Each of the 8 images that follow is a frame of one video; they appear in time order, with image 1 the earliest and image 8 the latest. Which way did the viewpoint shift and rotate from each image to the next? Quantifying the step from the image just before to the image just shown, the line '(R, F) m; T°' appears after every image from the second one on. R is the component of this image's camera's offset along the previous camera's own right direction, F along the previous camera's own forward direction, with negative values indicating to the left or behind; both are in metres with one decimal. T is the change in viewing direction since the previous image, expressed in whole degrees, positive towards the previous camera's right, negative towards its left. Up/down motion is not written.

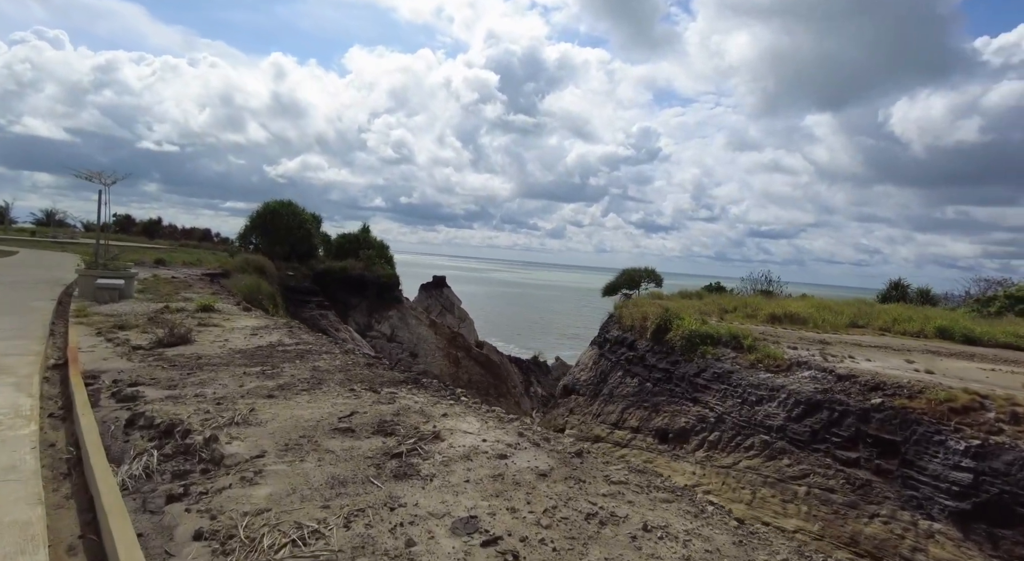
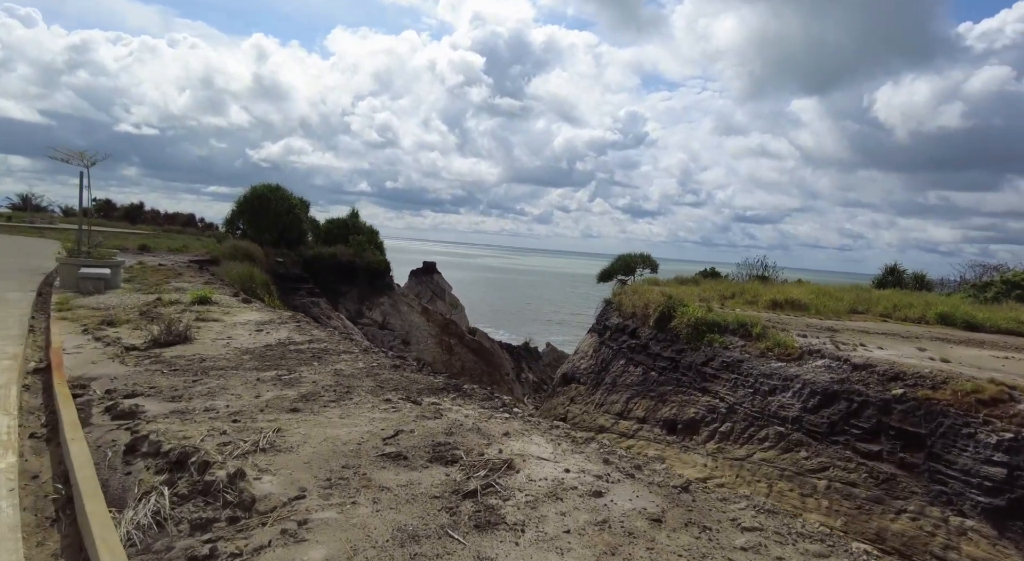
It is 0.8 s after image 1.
(-0.3, +0.4) m; +1°
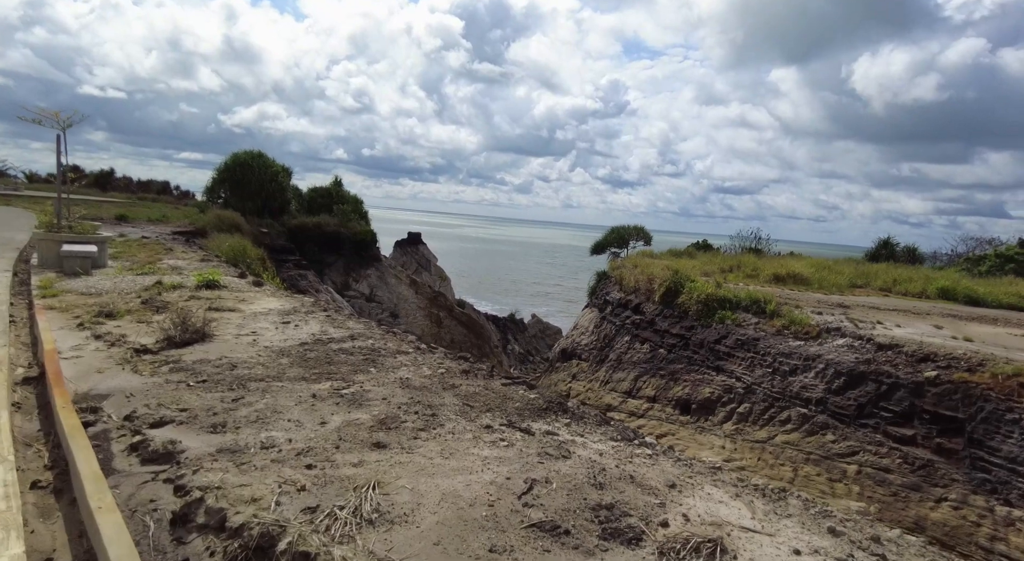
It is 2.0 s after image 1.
(-0.5, +0.5) m; +2°
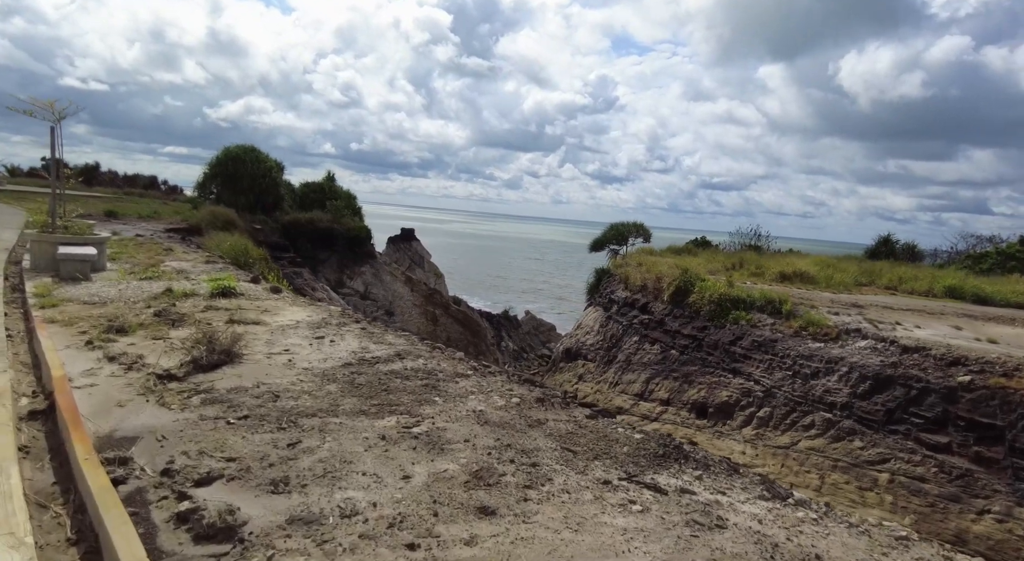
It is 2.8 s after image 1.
(-0.4, +0.3) m; +1°
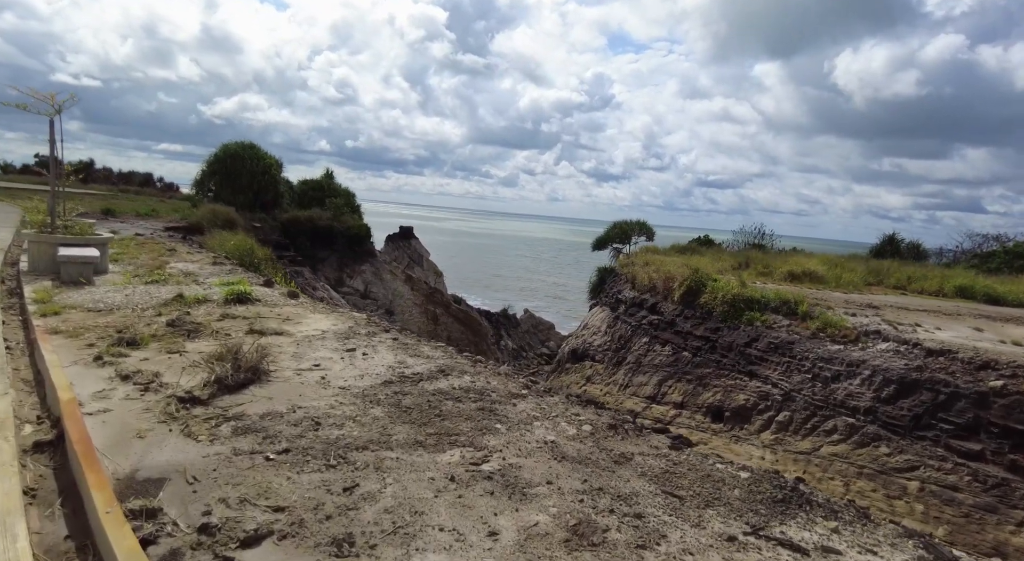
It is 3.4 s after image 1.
(-0.3, +0.3) m; 0°
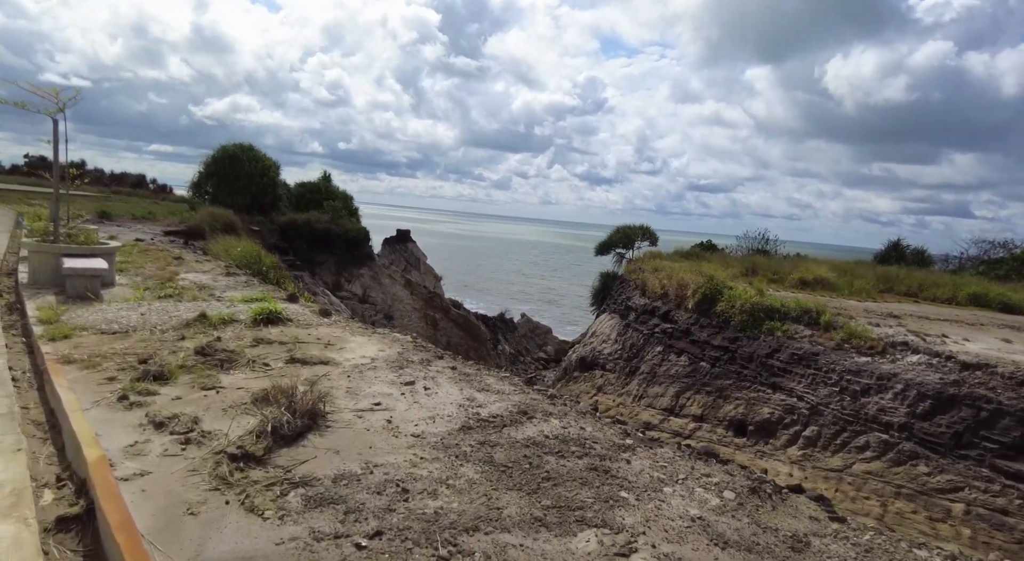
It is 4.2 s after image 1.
(-0.4, +0.3) m; +1°
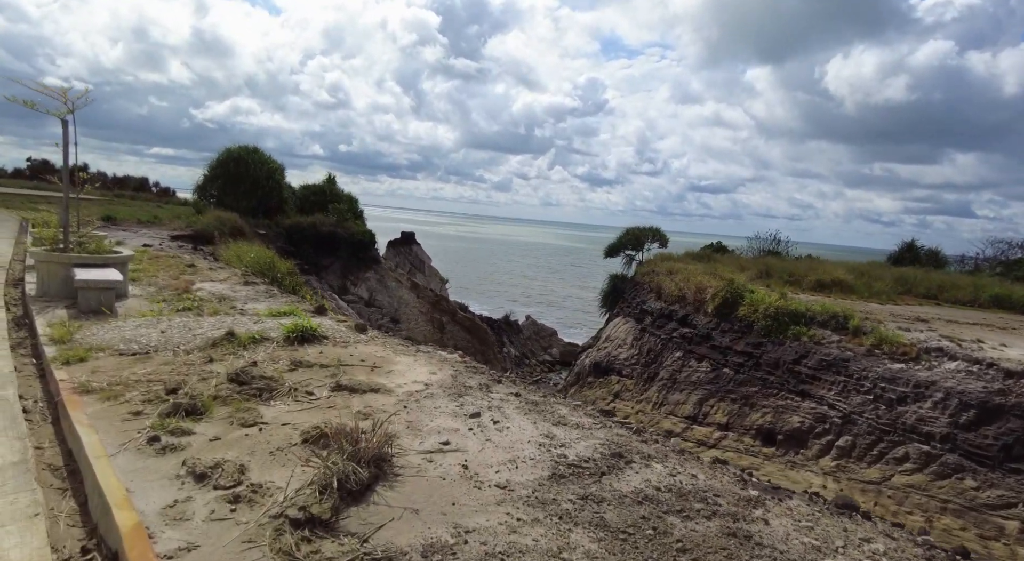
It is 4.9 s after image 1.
(-0.3, +0.3) m; 0°
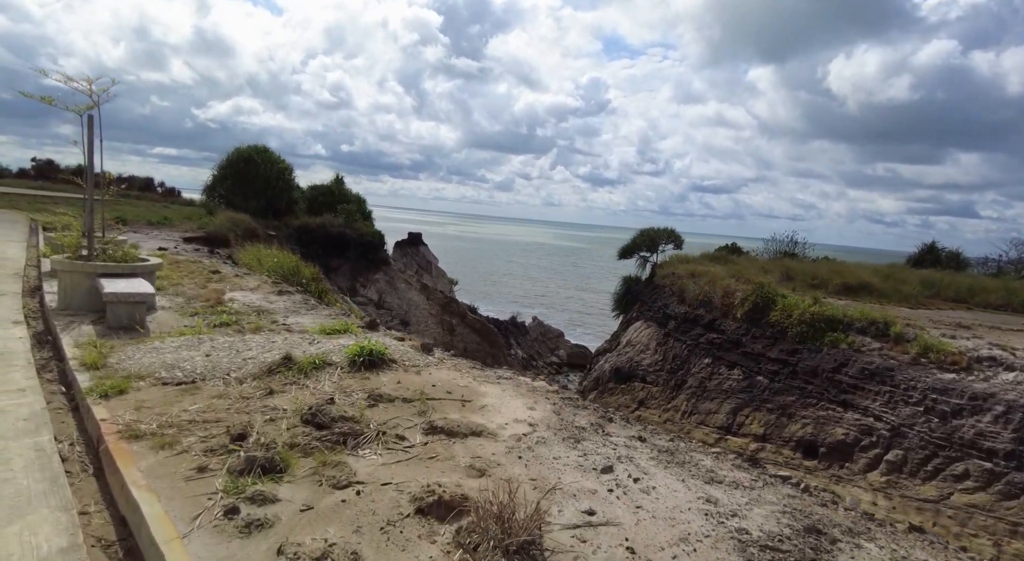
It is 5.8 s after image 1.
(-0.4, +0.4) m; 0°
